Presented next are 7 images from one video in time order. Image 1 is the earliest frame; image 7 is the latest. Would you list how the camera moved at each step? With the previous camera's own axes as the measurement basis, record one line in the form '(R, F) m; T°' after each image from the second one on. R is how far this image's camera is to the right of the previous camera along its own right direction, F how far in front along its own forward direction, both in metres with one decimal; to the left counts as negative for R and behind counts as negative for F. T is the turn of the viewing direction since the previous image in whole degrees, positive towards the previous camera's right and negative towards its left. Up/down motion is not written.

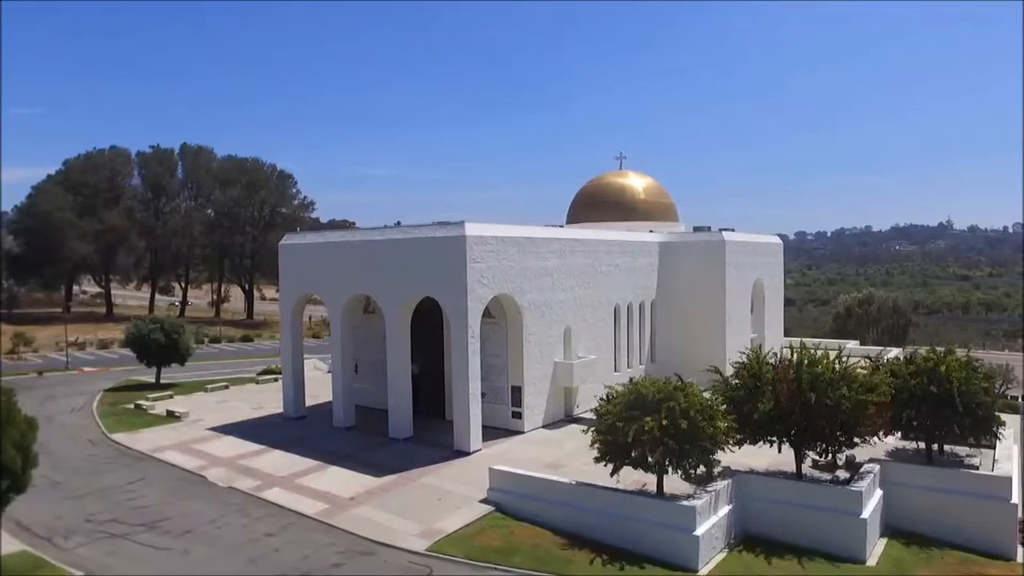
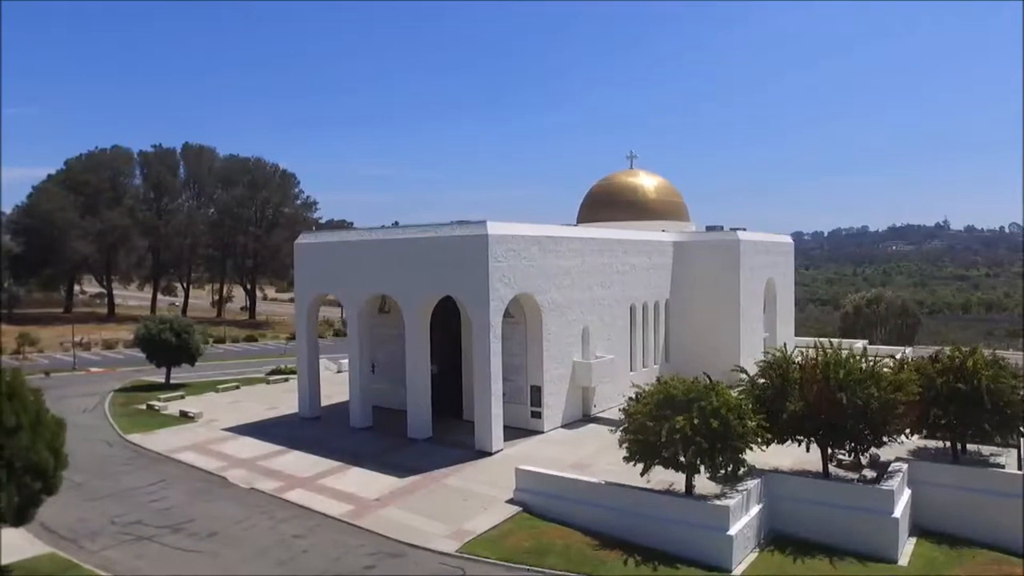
(-0.7, +0.1) m; 0°
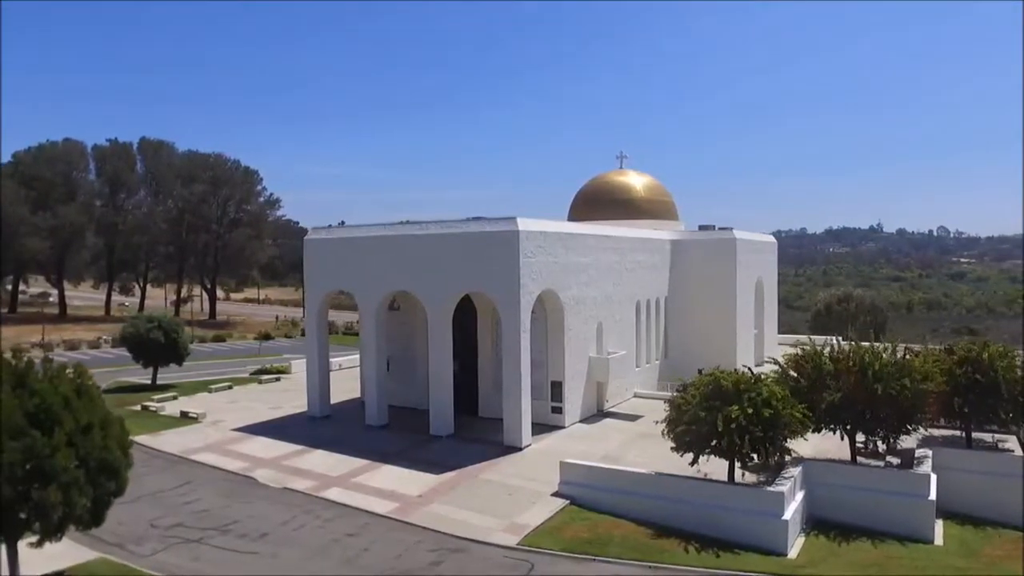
(-2.2, 0.0) m; +4°
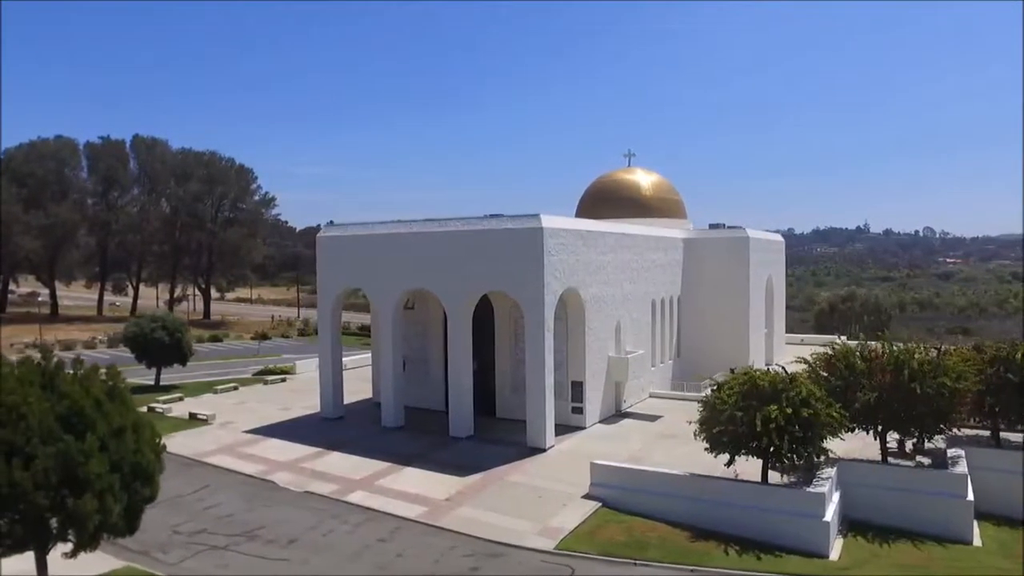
(-0.9, +0.3) m; +1°
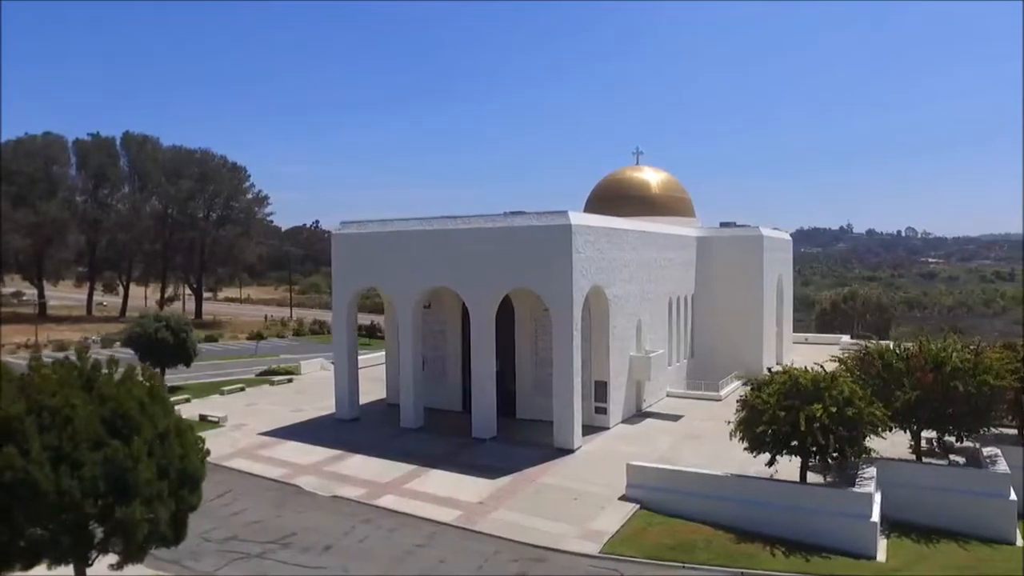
(-1.1, +0.4) m; +1°
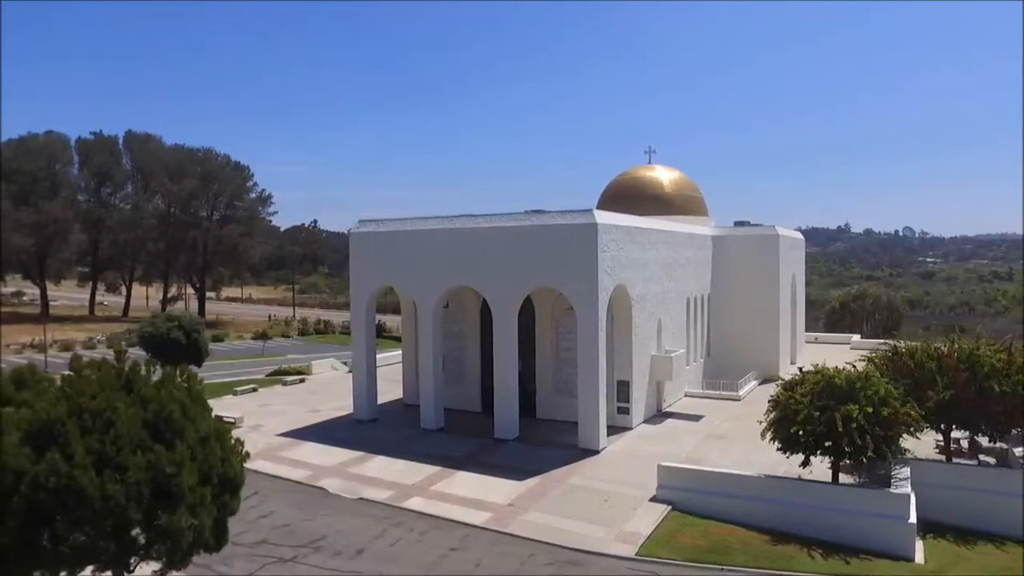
(-0.7, +0.2) m; 0°
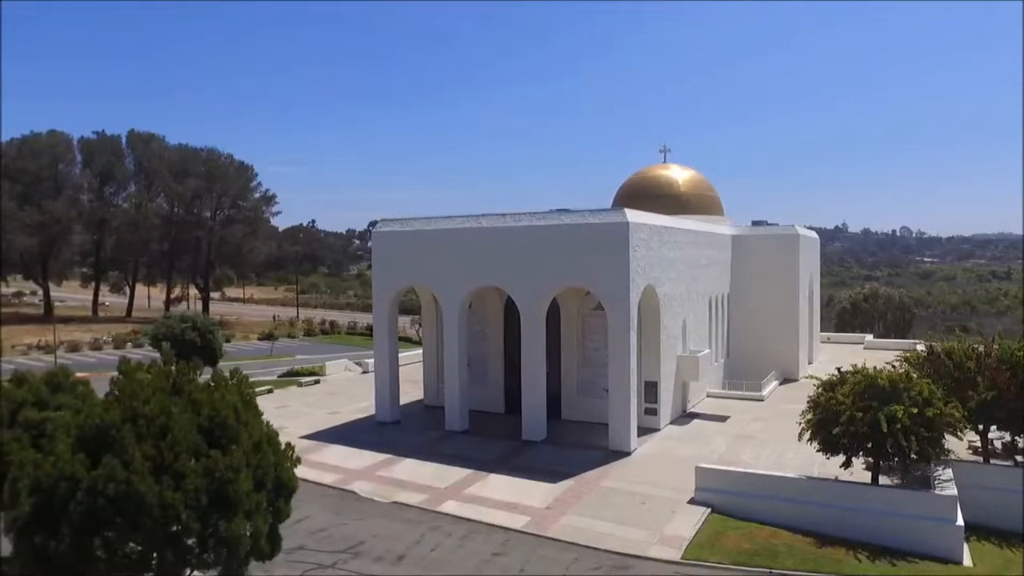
(-0.8, +0.2) m; 0°
